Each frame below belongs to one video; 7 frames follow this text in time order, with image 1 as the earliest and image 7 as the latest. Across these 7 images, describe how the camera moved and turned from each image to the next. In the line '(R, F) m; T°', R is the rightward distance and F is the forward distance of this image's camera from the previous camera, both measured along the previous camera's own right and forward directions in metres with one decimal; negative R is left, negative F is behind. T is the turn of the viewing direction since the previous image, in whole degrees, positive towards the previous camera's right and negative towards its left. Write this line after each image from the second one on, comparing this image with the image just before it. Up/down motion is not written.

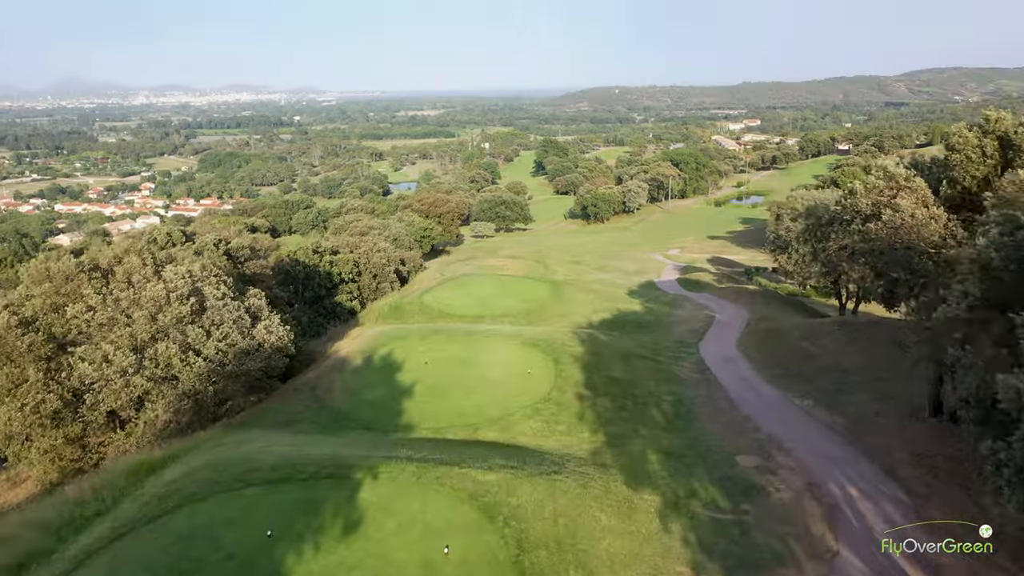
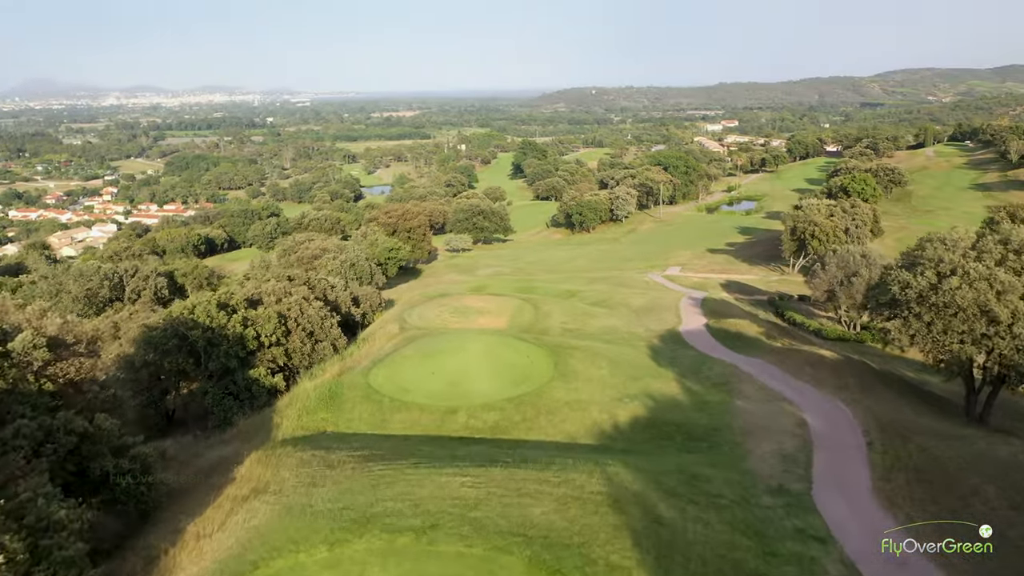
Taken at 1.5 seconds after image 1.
(-0.2, +9.9) m; +2°
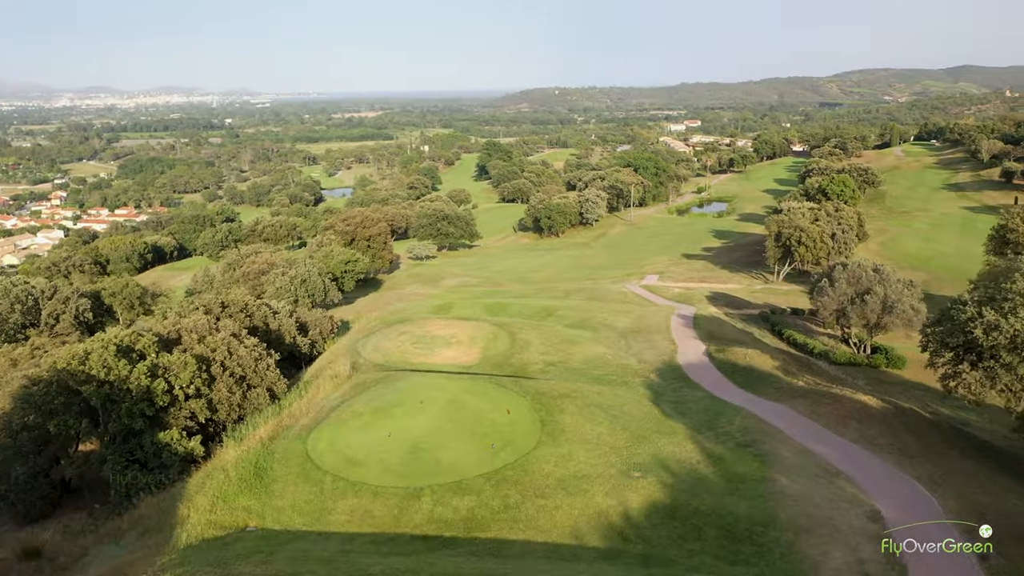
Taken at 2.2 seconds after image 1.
(-0.2, +4.8) m; +2°
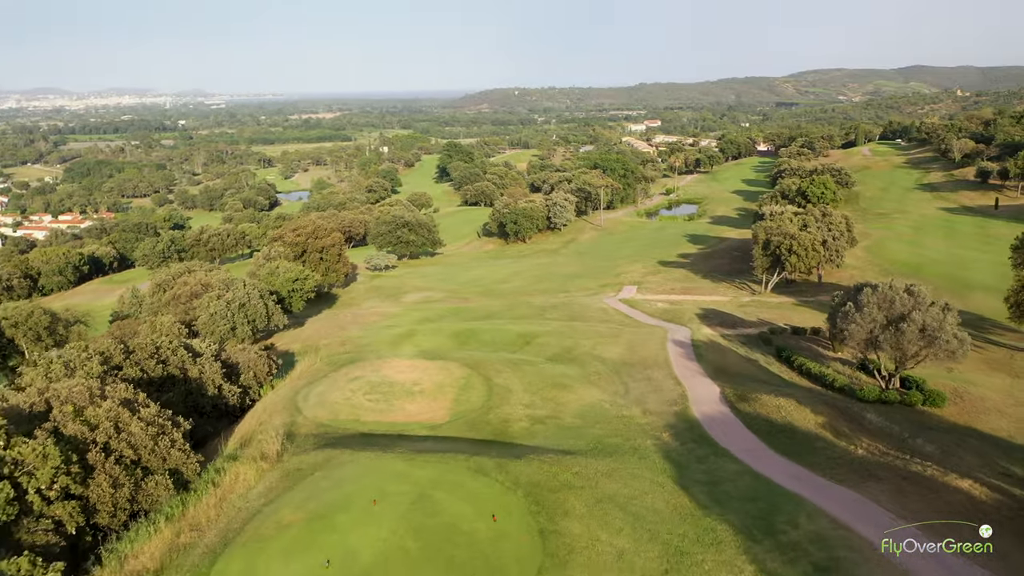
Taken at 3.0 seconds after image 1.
(-0.4, +5.6) m; +3°
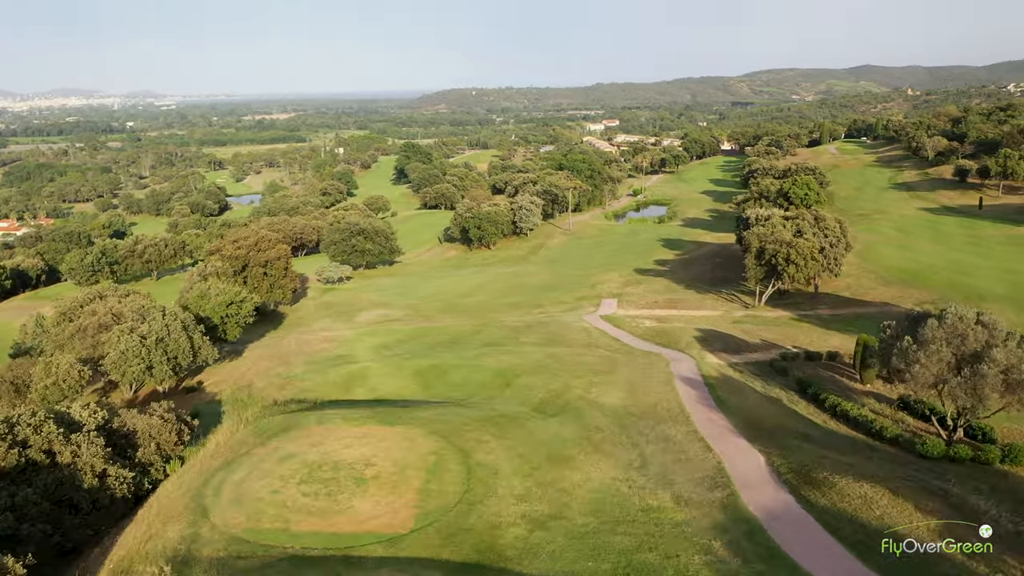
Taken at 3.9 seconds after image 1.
(-0.6, +6.4) m; +3°
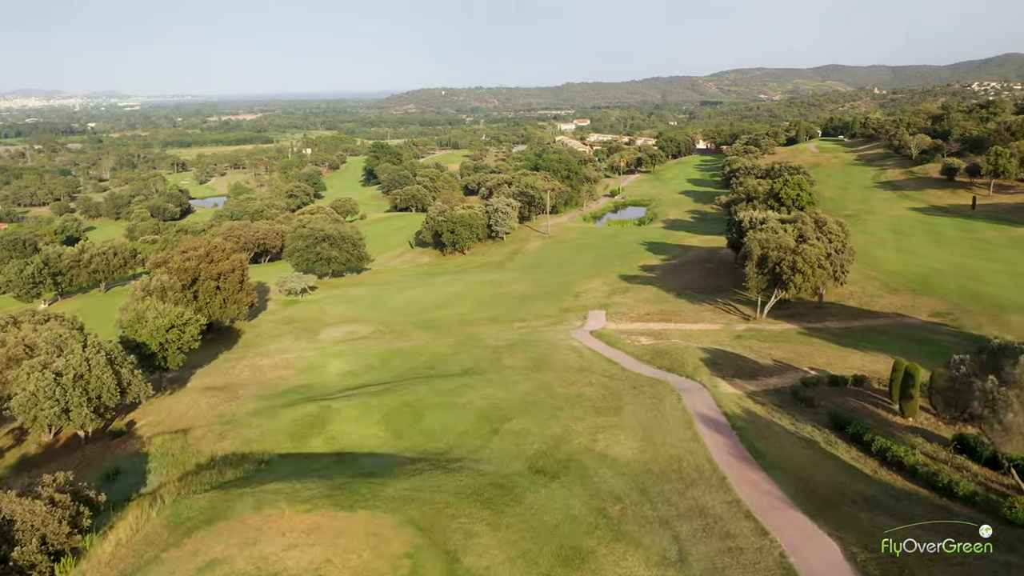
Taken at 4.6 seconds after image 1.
(-0.5, +5.1) m; +2°
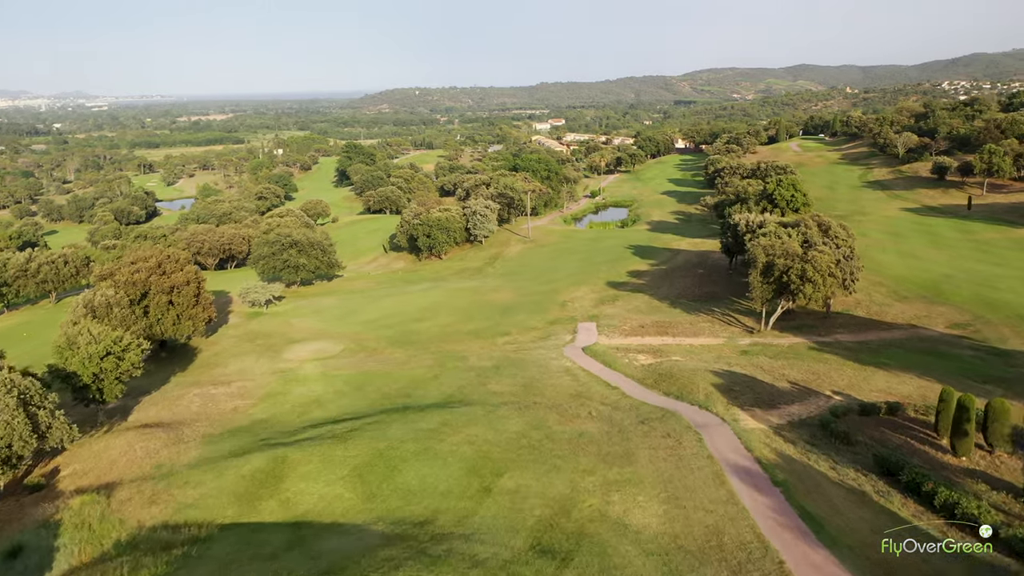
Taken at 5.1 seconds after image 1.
(-0.5, +4.4) m; +2°
